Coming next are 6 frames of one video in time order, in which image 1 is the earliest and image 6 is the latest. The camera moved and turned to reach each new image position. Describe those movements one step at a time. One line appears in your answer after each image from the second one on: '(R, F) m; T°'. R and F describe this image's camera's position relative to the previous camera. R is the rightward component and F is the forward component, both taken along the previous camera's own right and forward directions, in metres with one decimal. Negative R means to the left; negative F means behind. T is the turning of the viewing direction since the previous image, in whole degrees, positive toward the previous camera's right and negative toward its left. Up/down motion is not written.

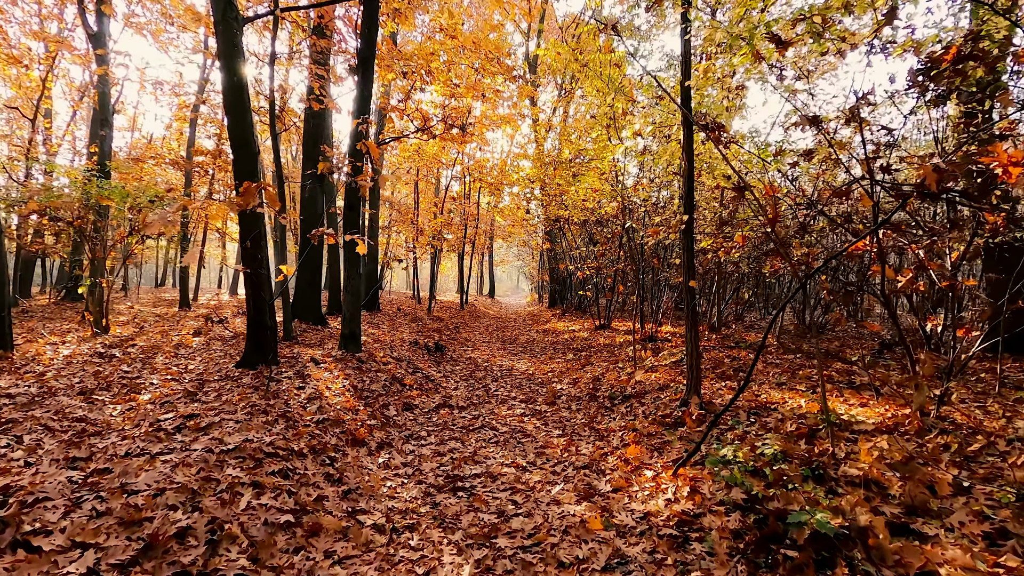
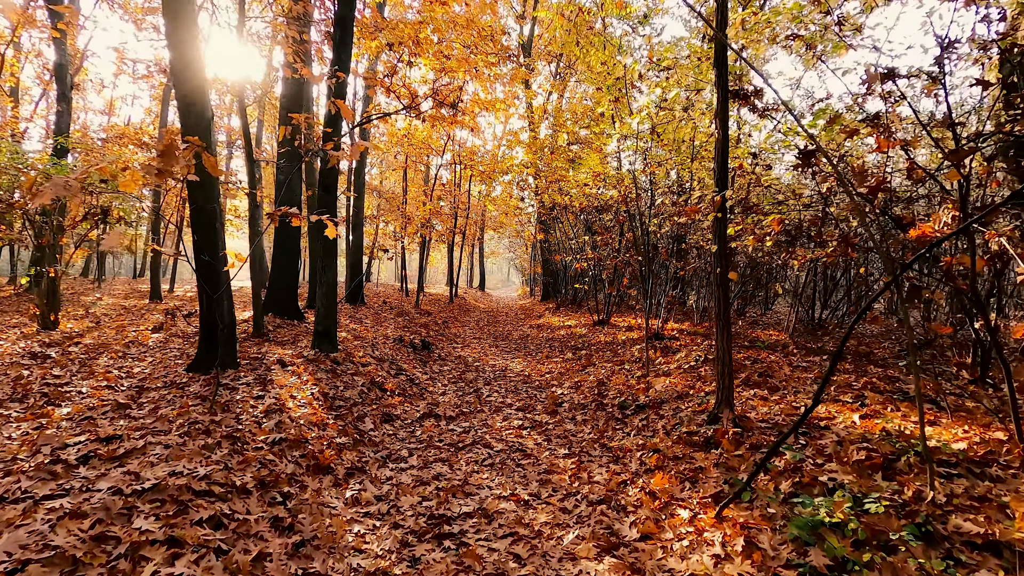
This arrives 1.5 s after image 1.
(-0.1, +1.0) m; +1°
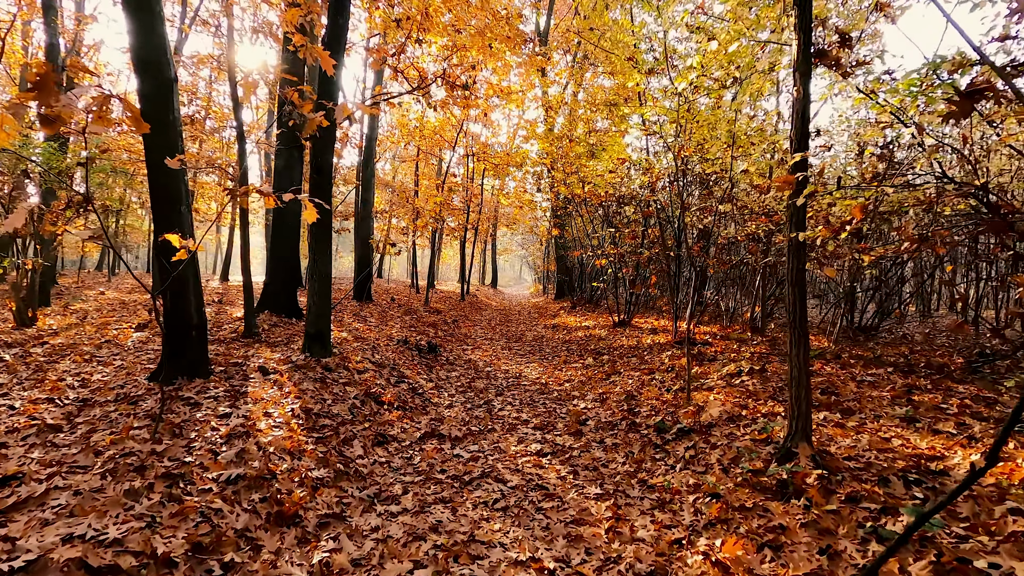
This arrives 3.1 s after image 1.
(-0.1, +1.0) m; -1°
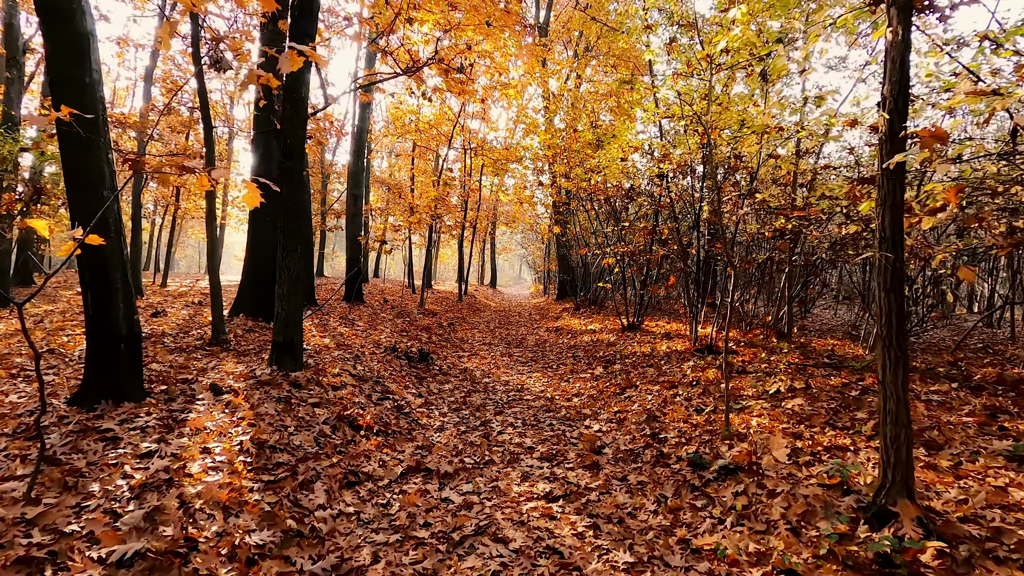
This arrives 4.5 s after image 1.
(0.0, +1.0) m; 0°
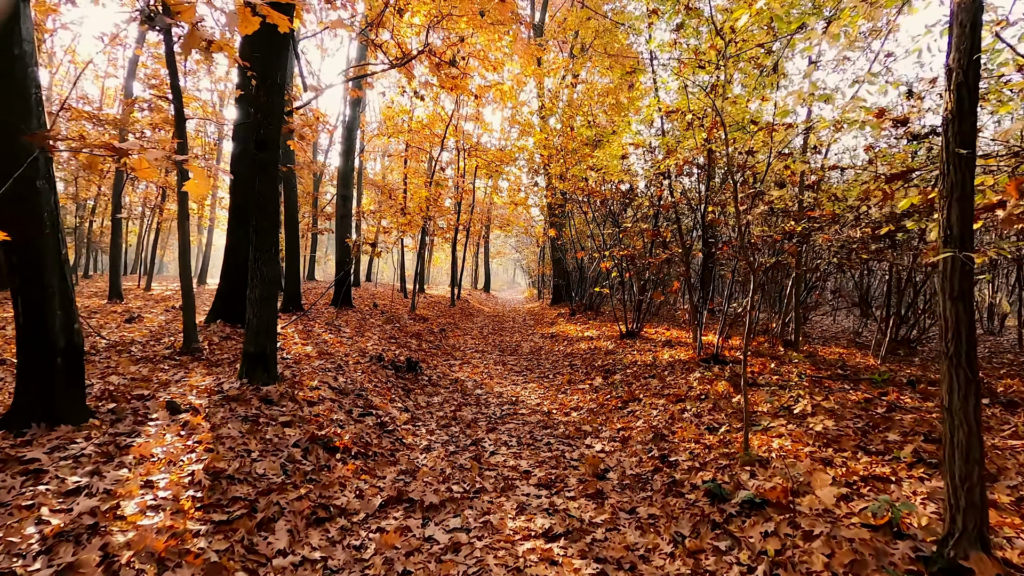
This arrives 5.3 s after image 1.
(0.0, +0.5) m; +1°
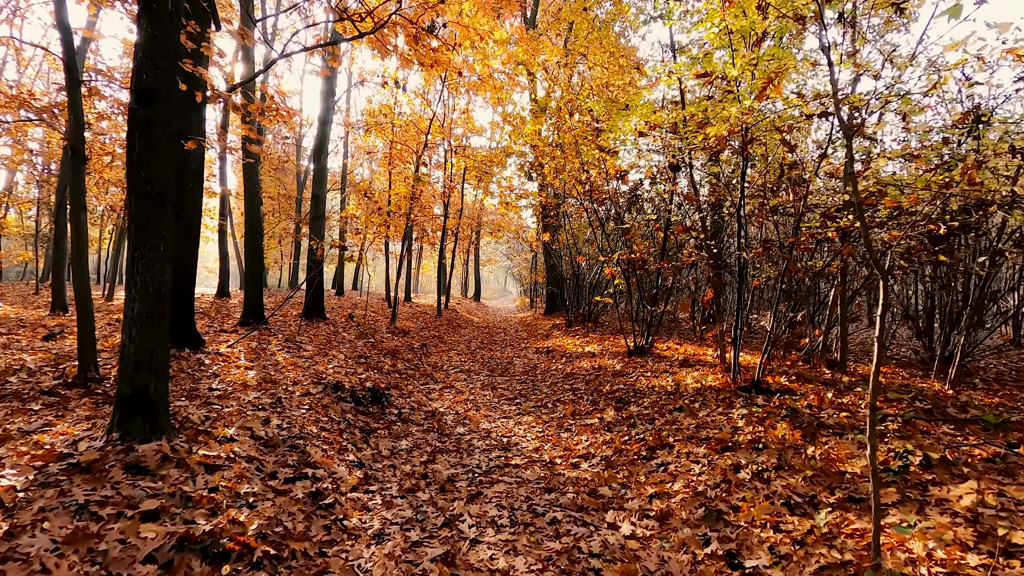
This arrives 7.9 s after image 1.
(0.0, +1.6) m; +1°
